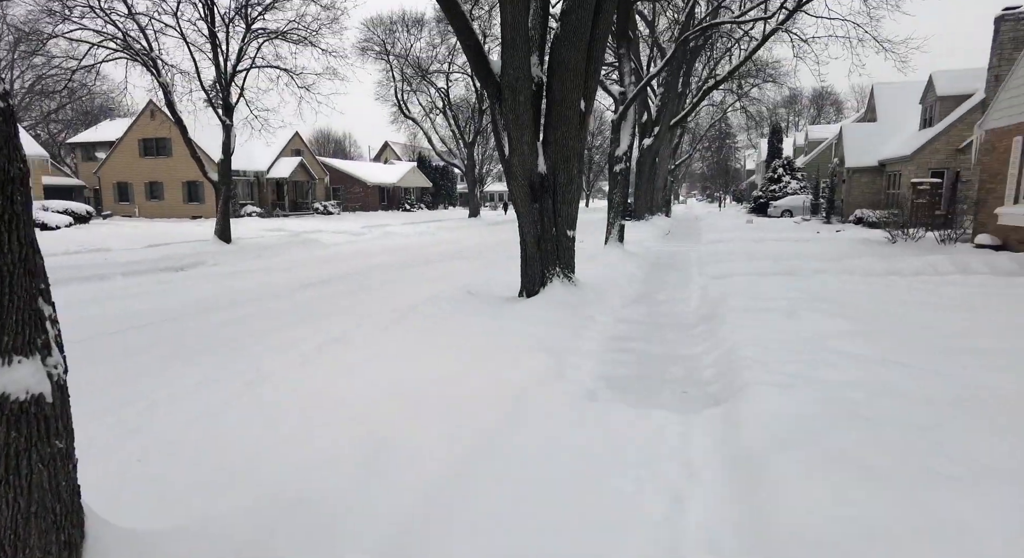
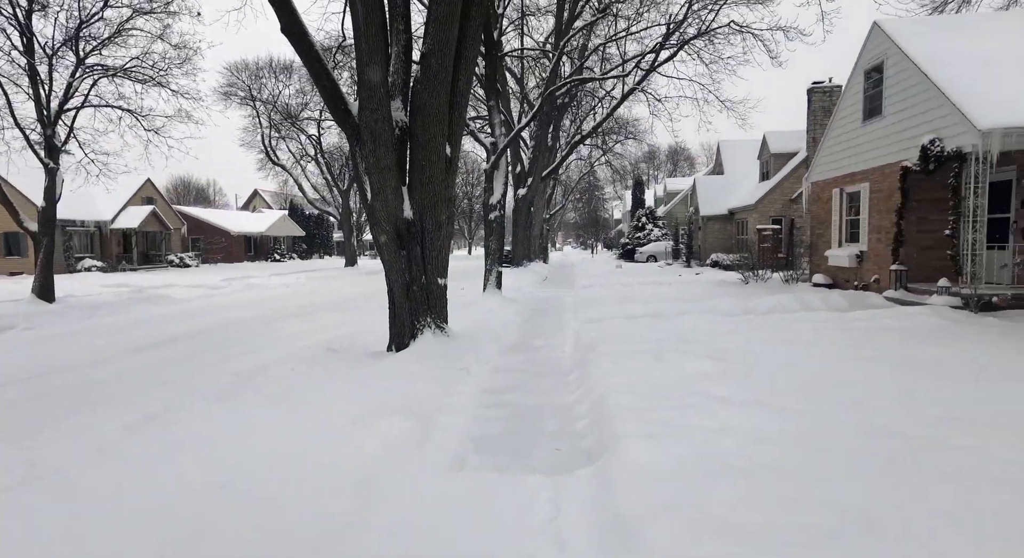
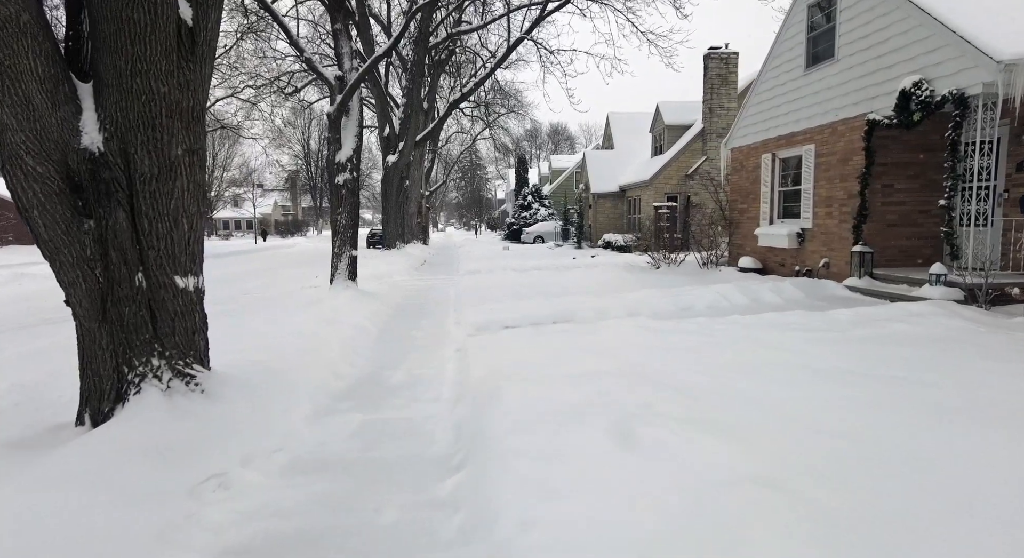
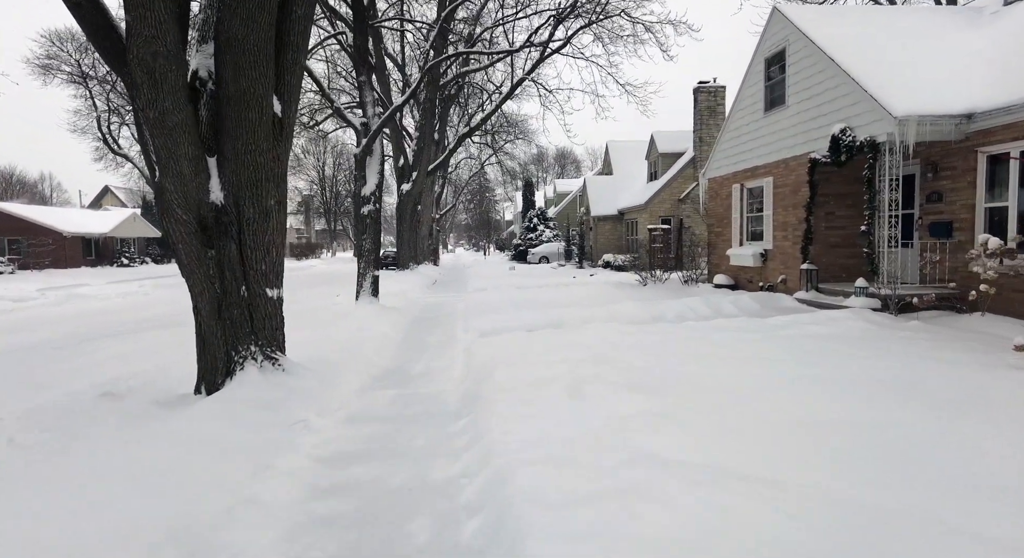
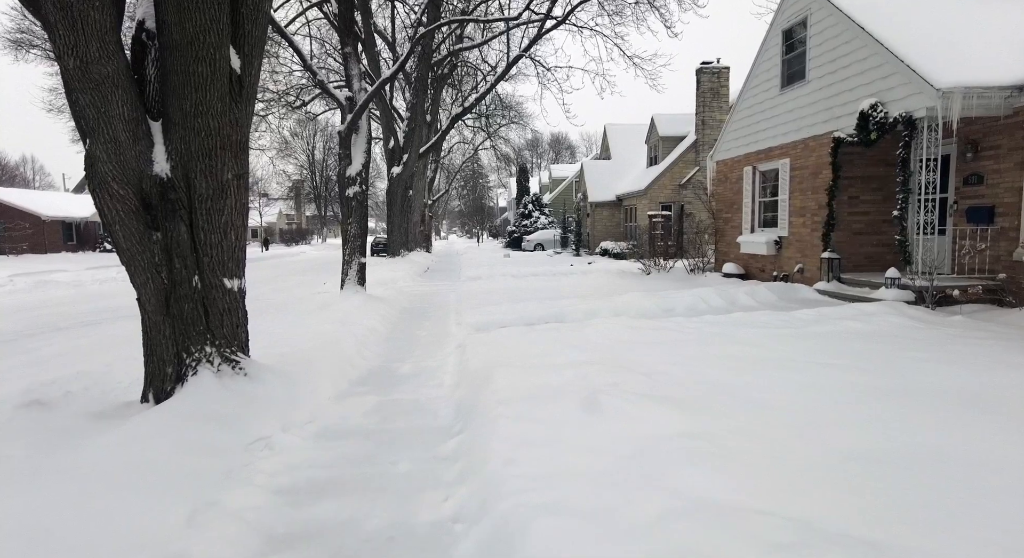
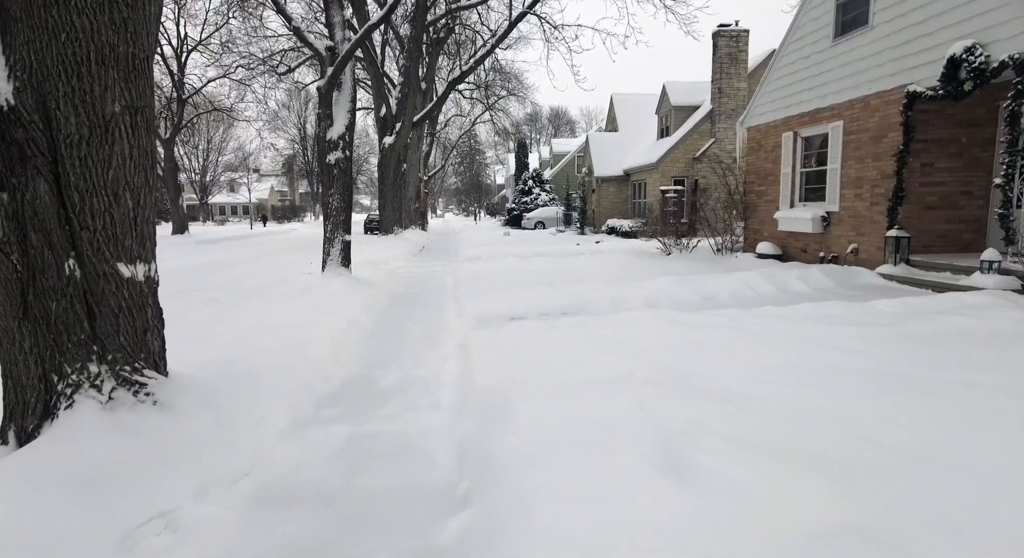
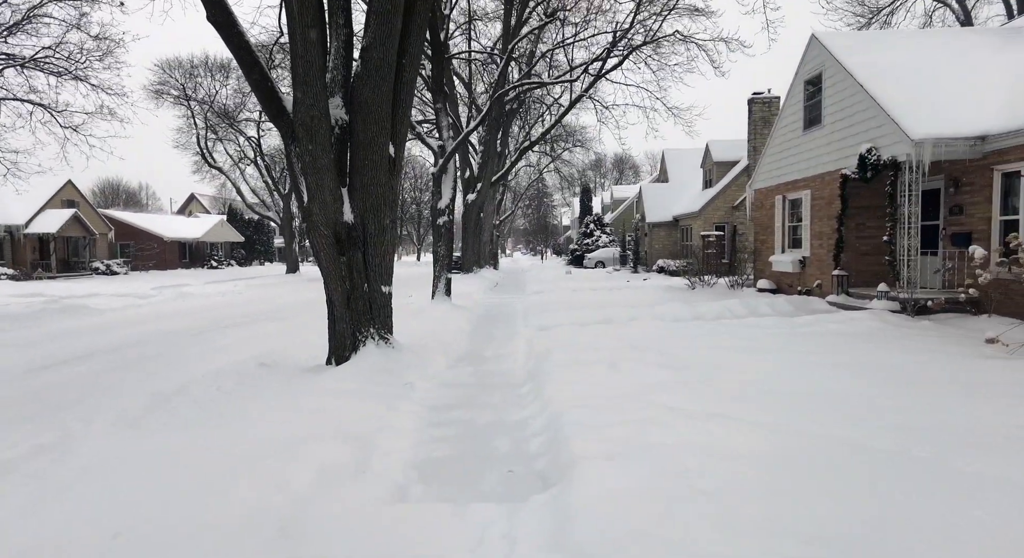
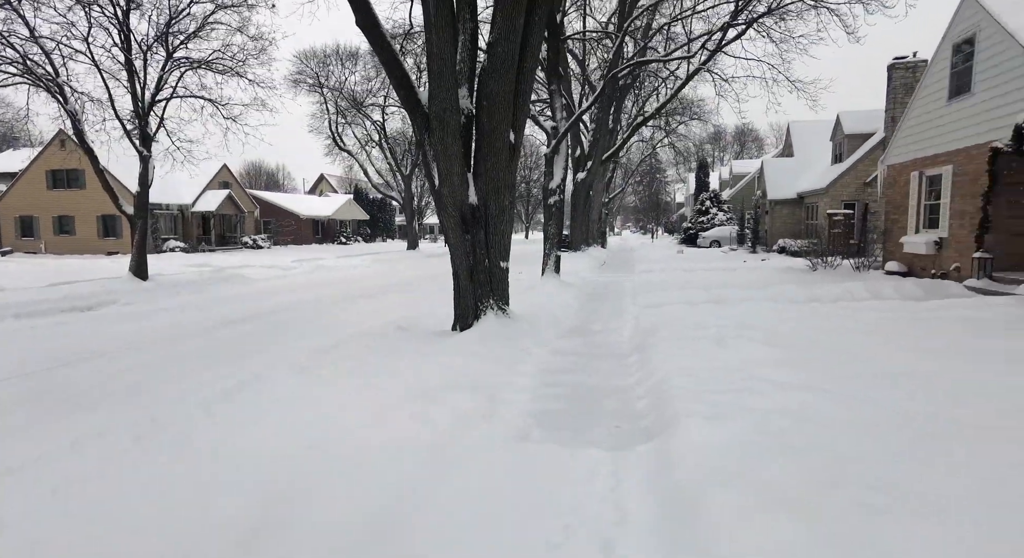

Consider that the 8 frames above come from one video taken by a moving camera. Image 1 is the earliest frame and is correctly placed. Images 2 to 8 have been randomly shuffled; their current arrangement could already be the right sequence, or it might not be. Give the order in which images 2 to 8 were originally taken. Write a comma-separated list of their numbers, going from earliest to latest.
8, 2, 7, 4, 5, 3, 6
